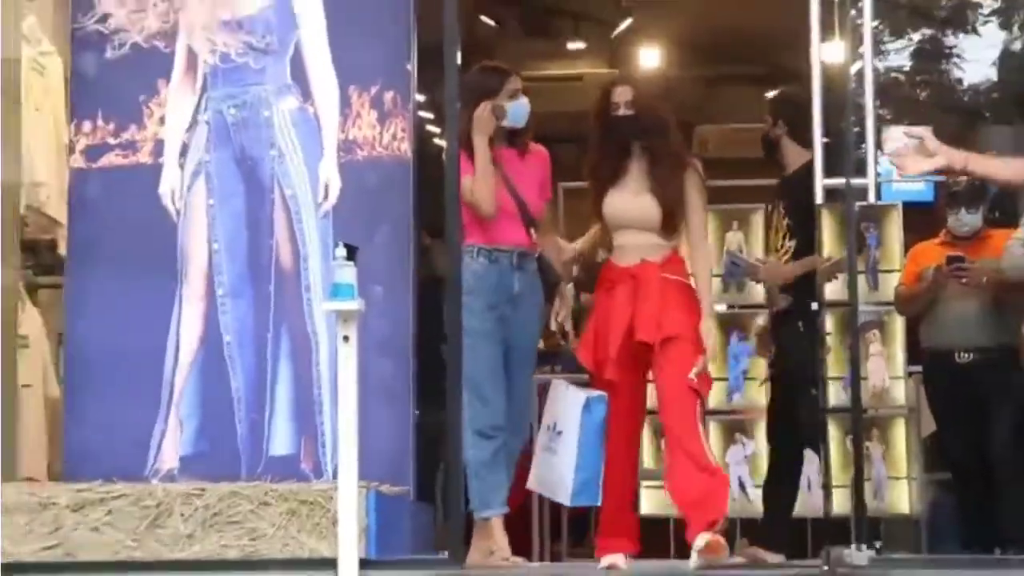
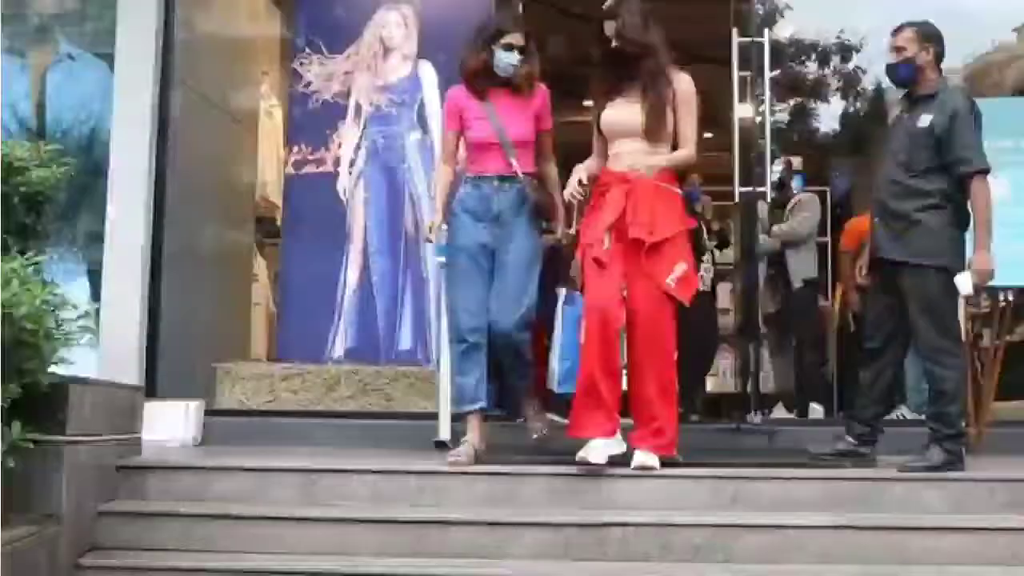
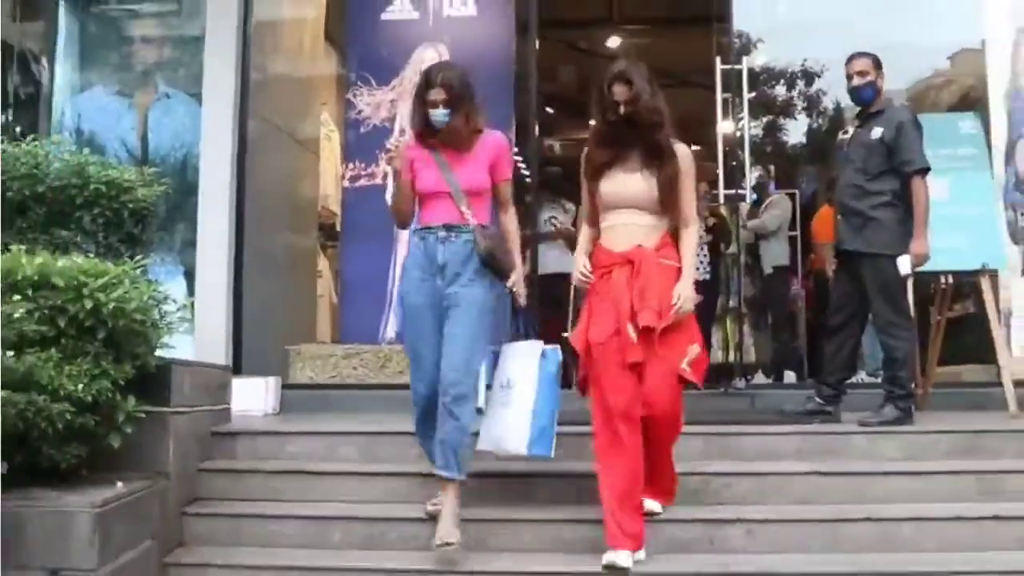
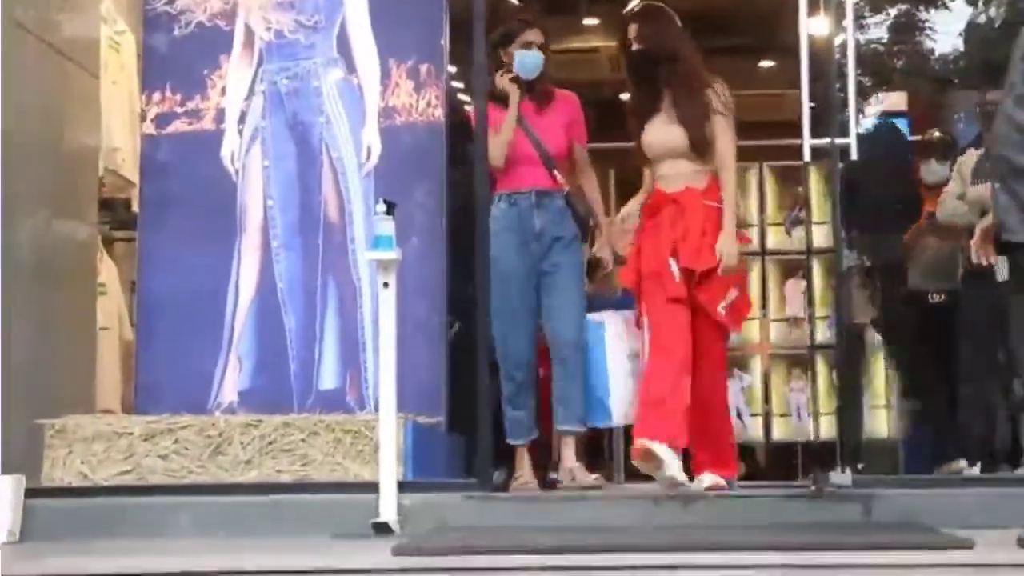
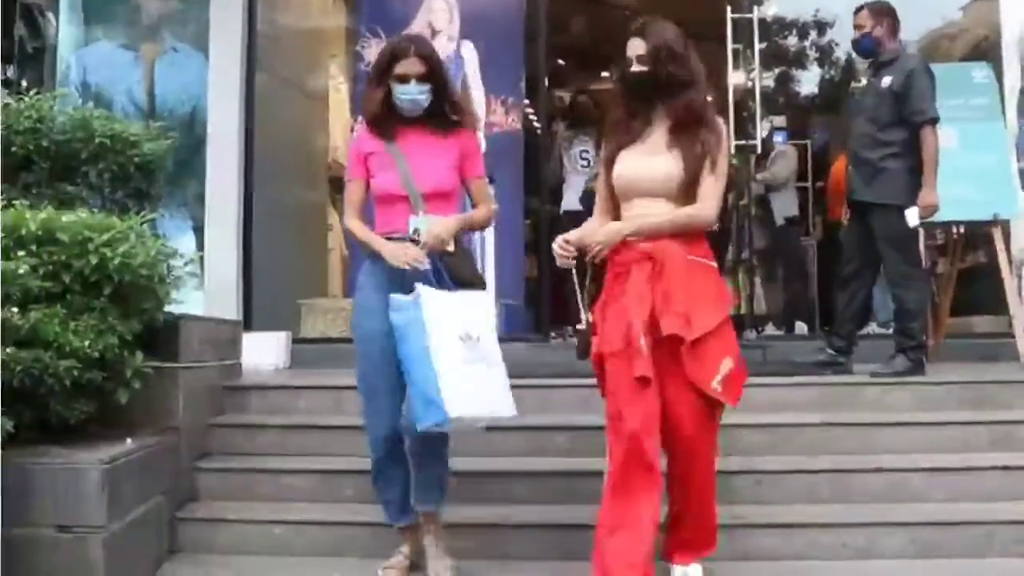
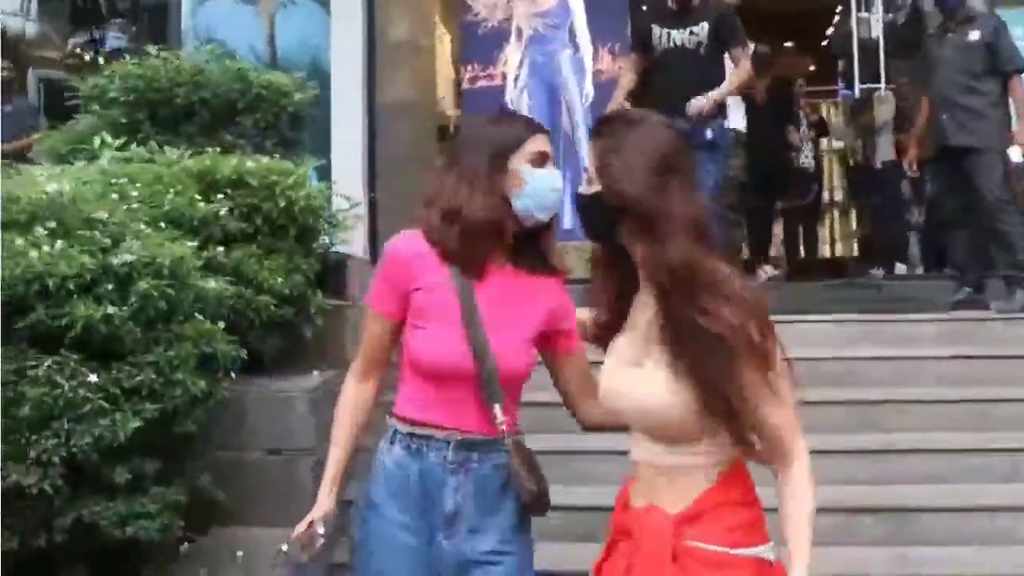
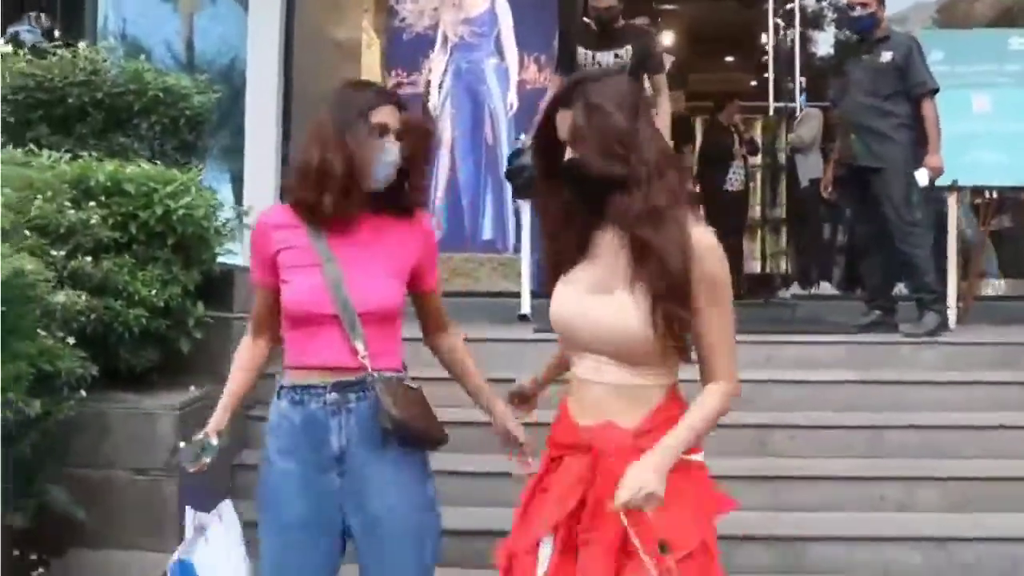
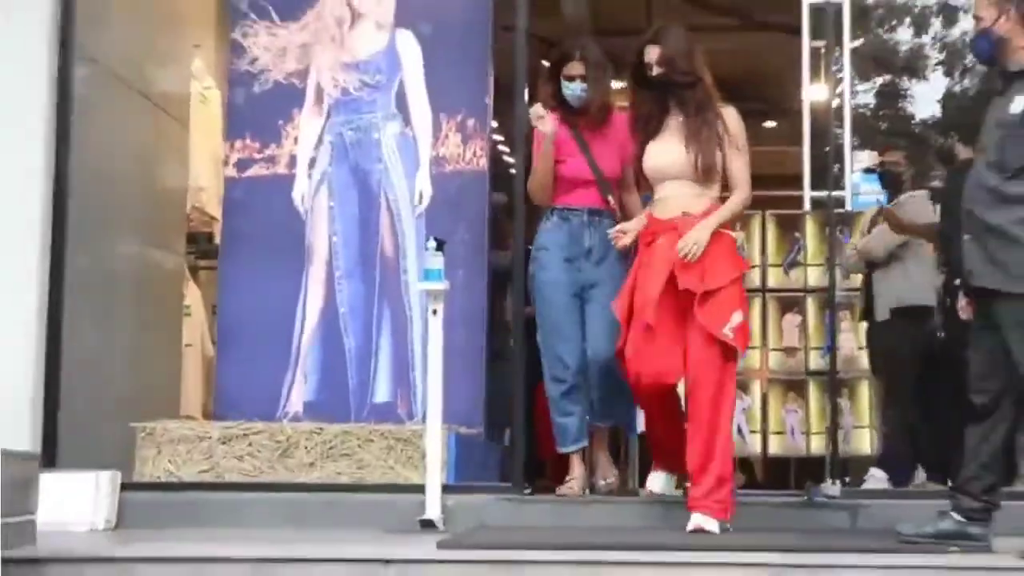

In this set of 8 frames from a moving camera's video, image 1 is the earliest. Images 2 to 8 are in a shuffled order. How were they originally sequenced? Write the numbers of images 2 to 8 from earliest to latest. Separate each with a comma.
4, 8, 2, 3, 5, 7, 6
